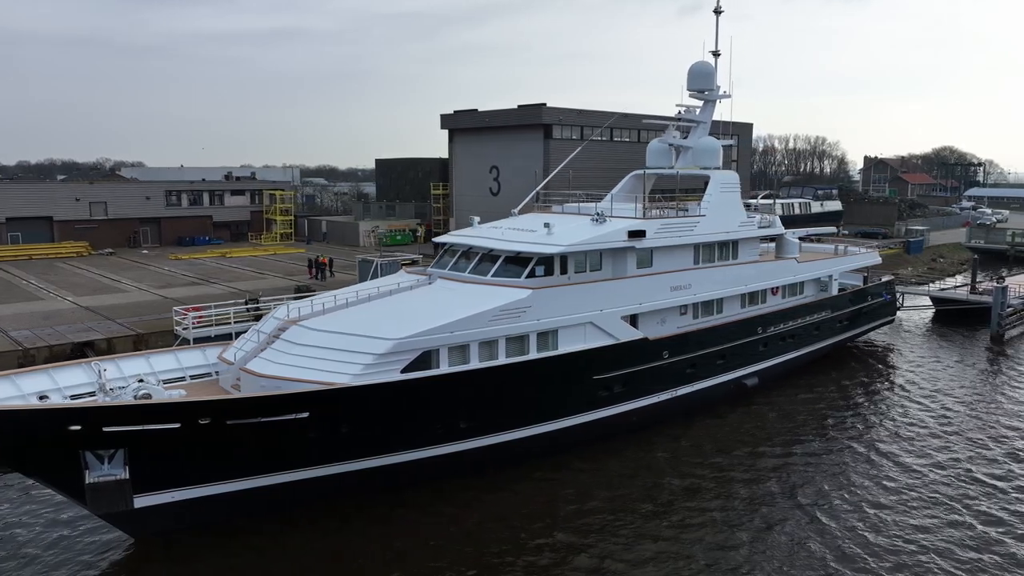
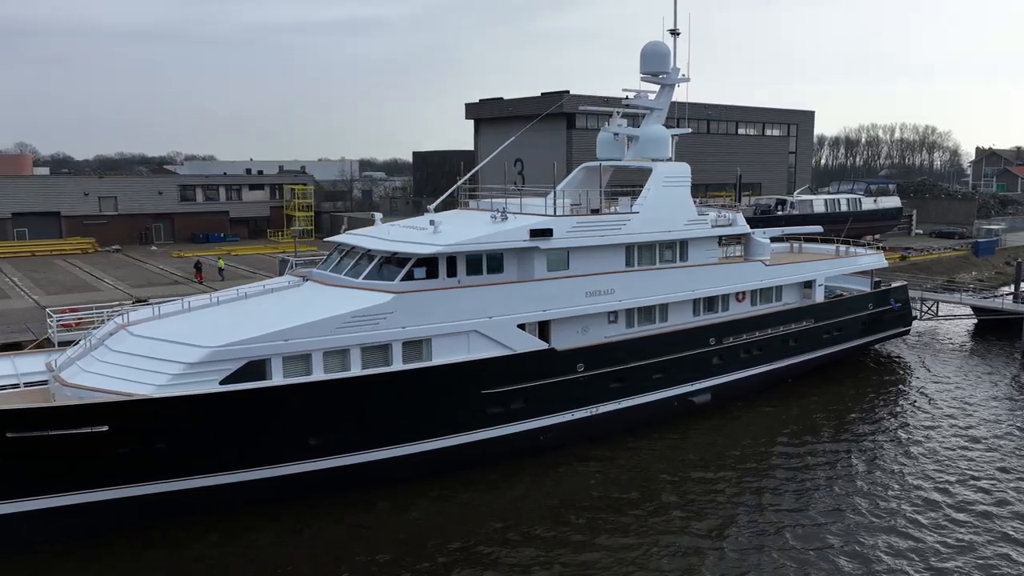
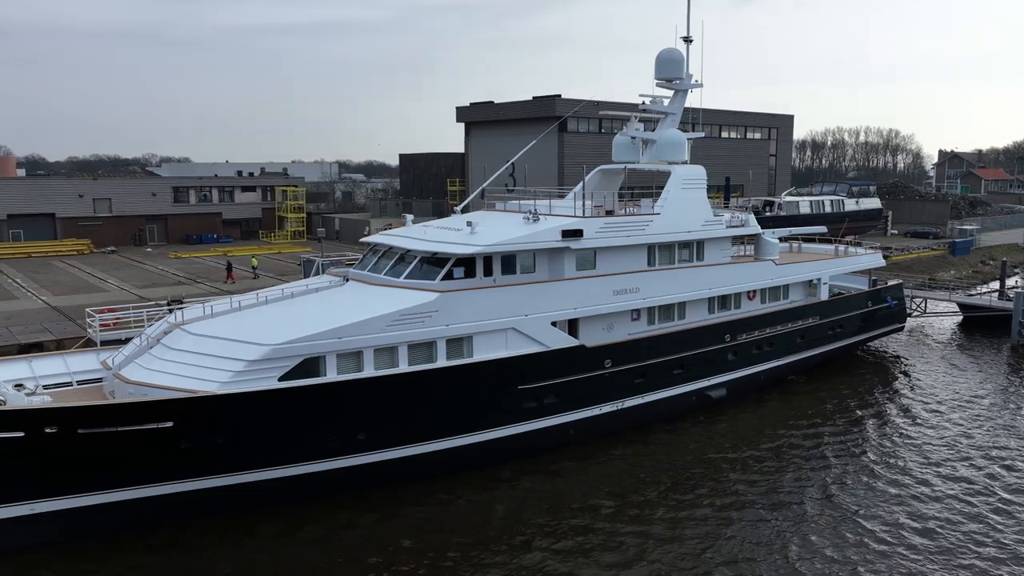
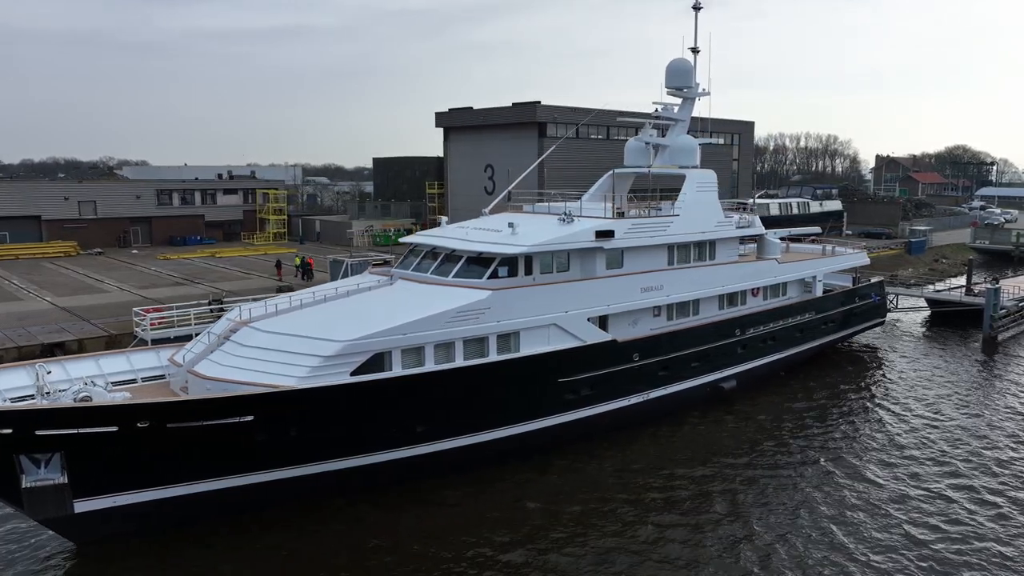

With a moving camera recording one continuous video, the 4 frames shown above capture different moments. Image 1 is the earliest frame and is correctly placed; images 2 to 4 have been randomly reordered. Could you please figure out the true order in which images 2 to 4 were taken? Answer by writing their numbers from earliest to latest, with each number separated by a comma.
4, 3, 2
